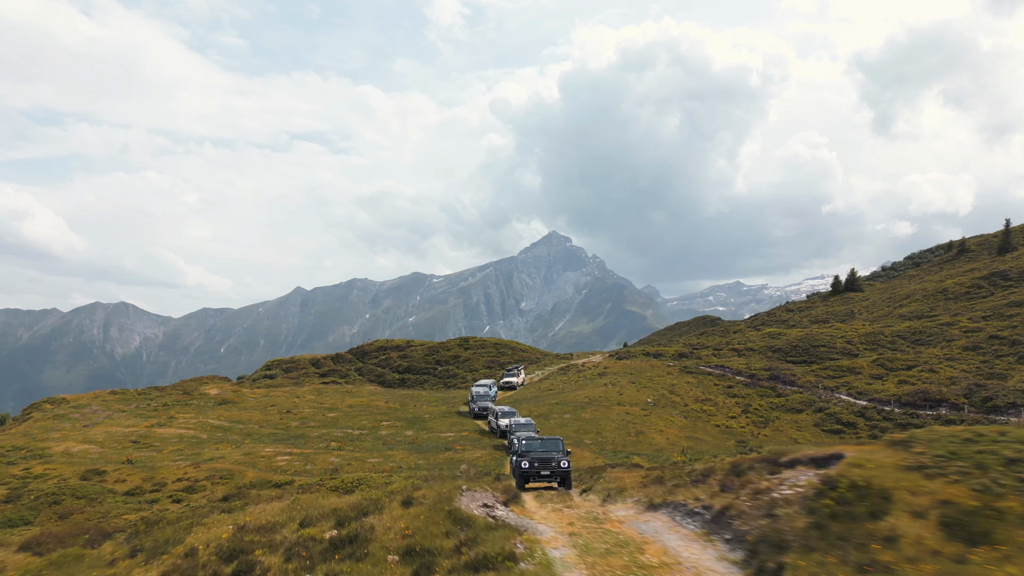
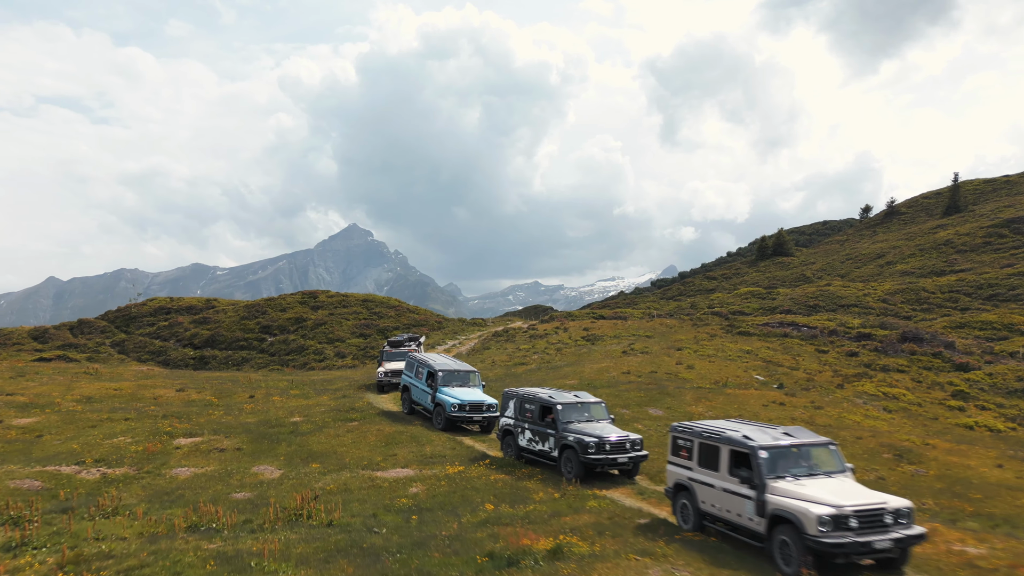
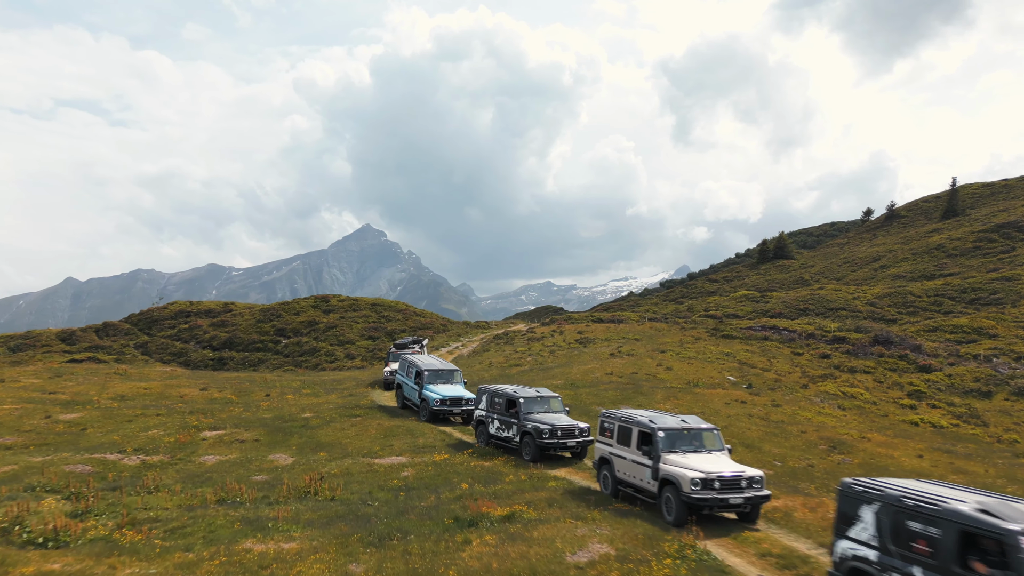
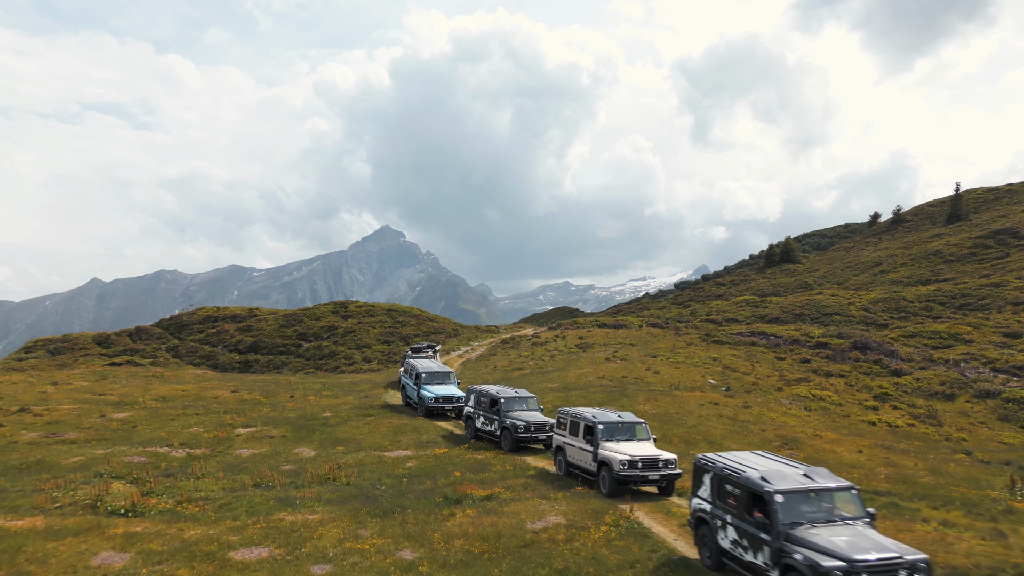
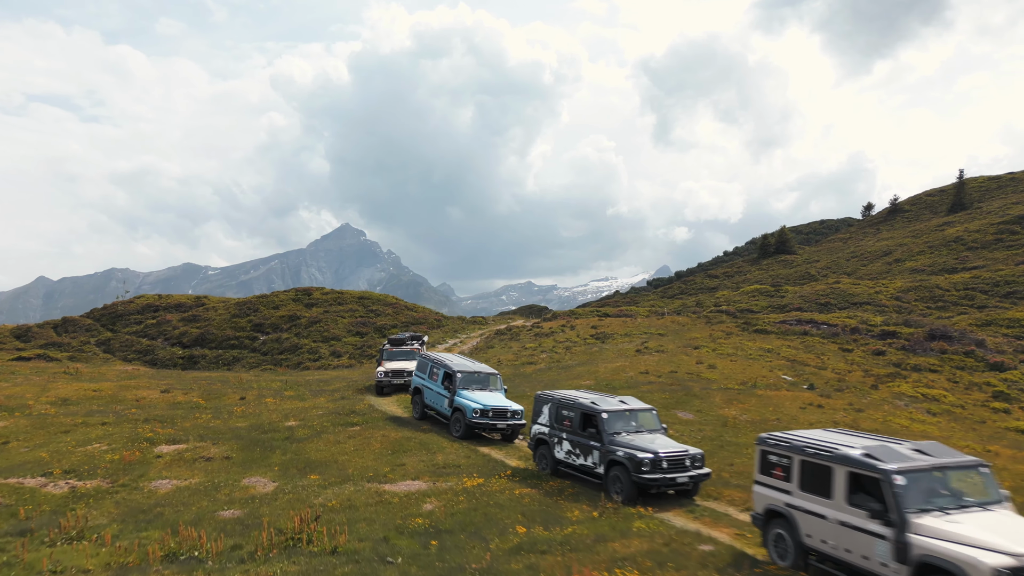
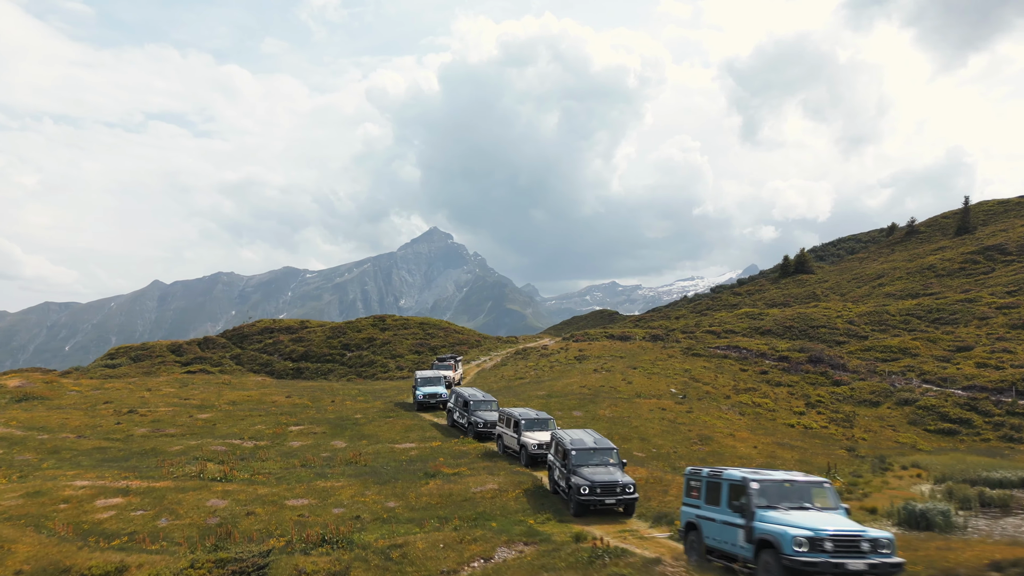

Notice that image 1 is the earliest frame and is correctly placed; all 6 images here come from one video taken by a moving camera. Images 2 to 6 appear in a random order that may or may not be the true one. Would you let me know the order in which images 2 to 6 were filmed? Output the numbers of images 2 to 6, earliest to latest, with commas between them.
6, 4, 3, 2, 5
